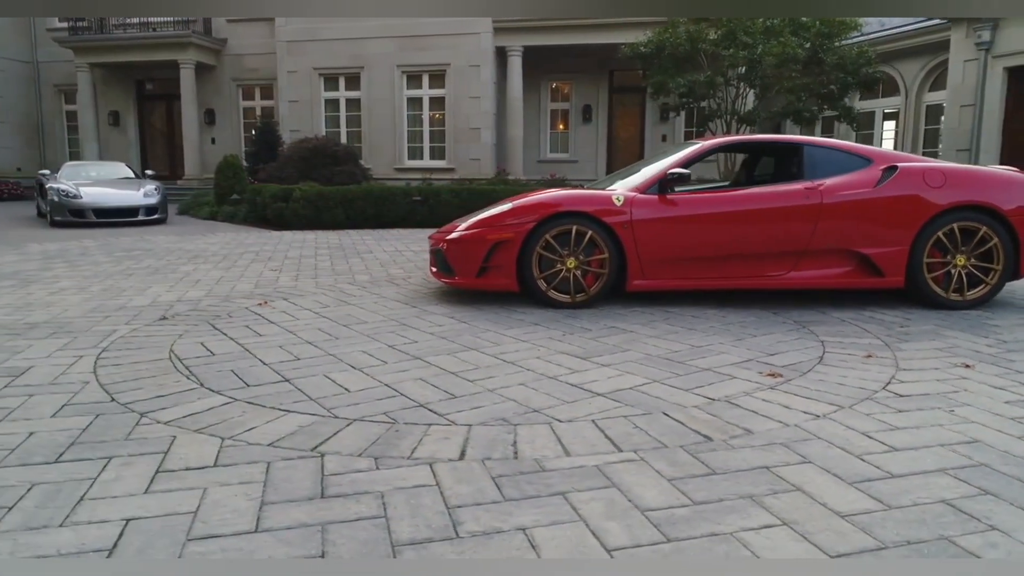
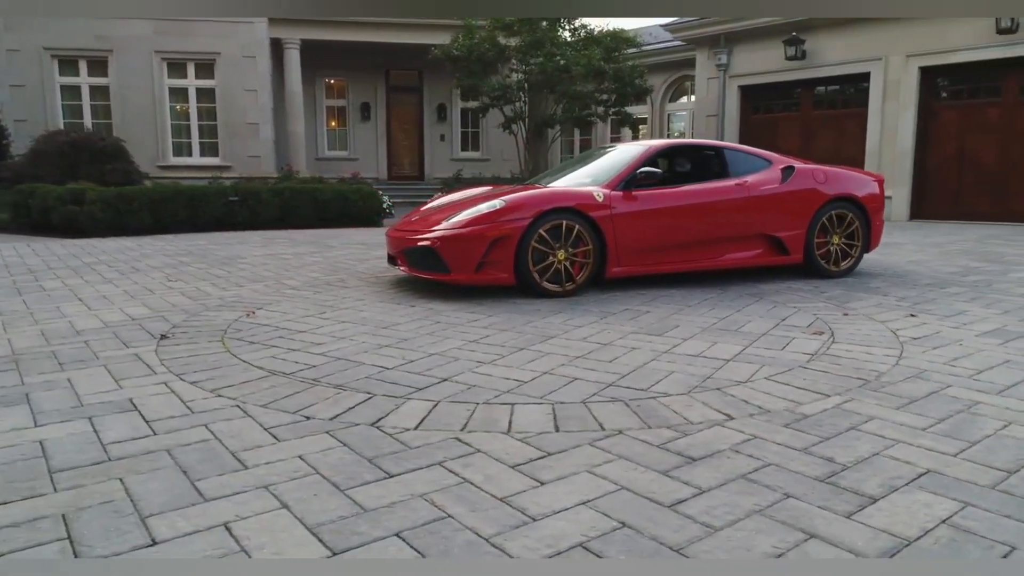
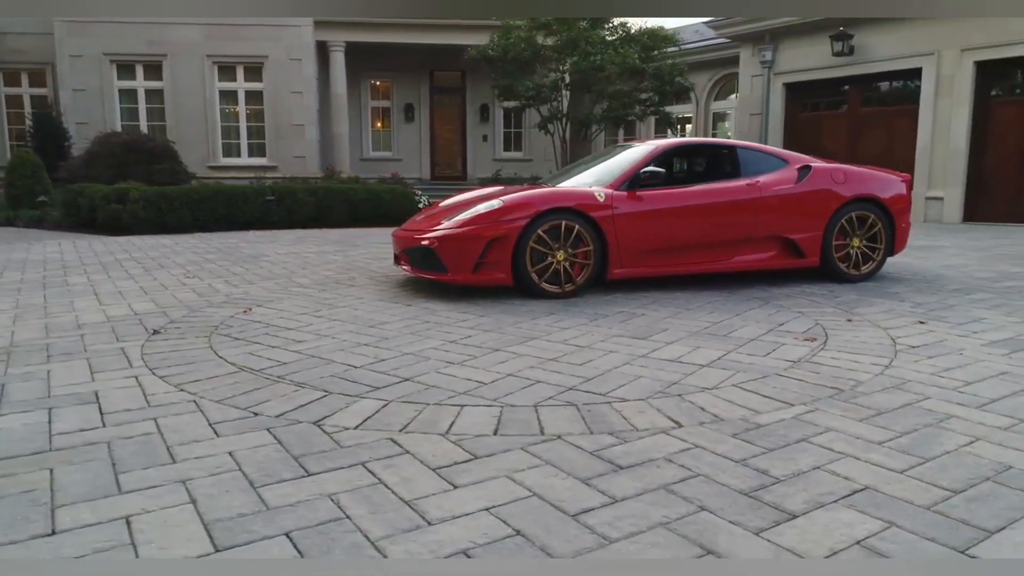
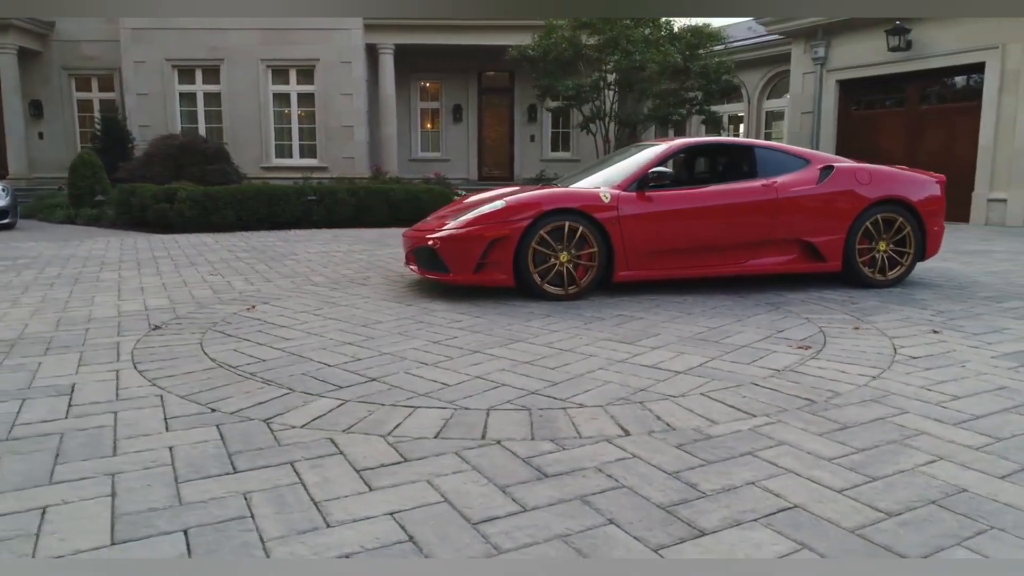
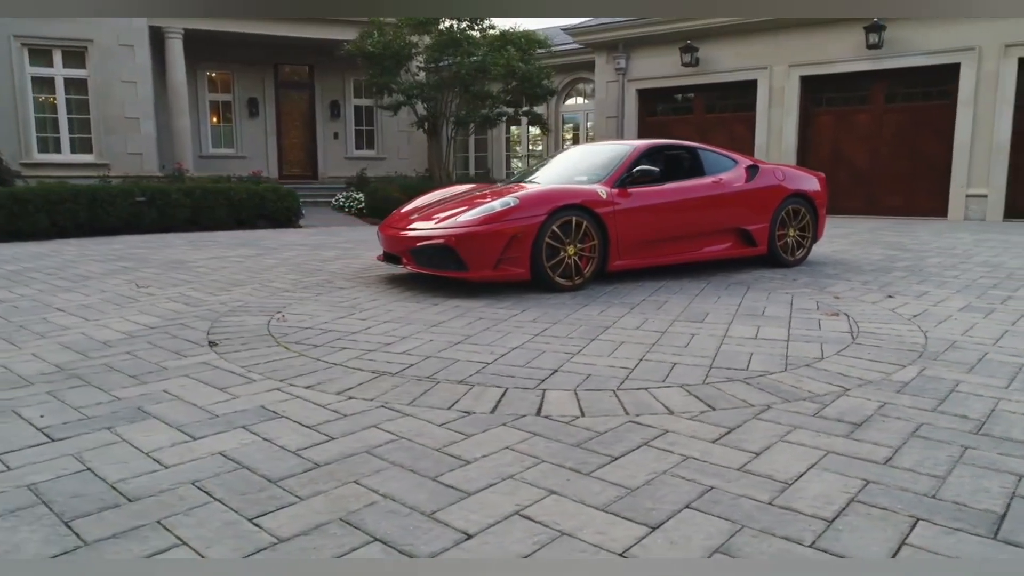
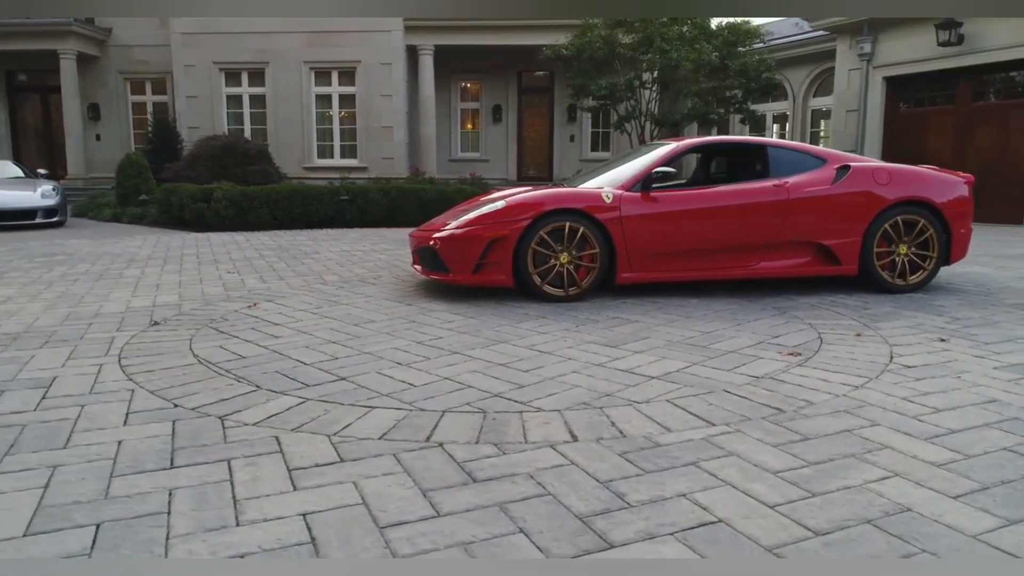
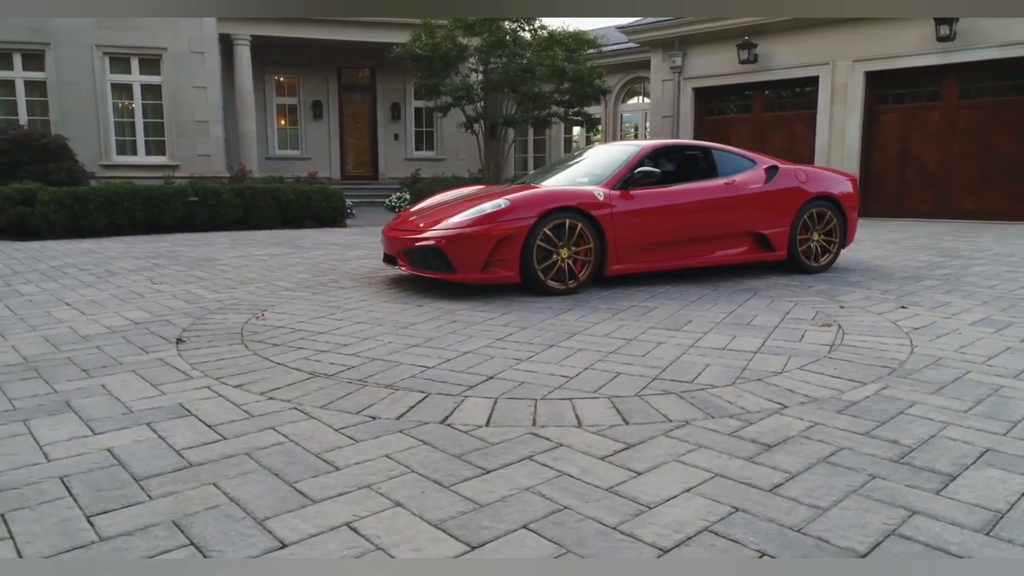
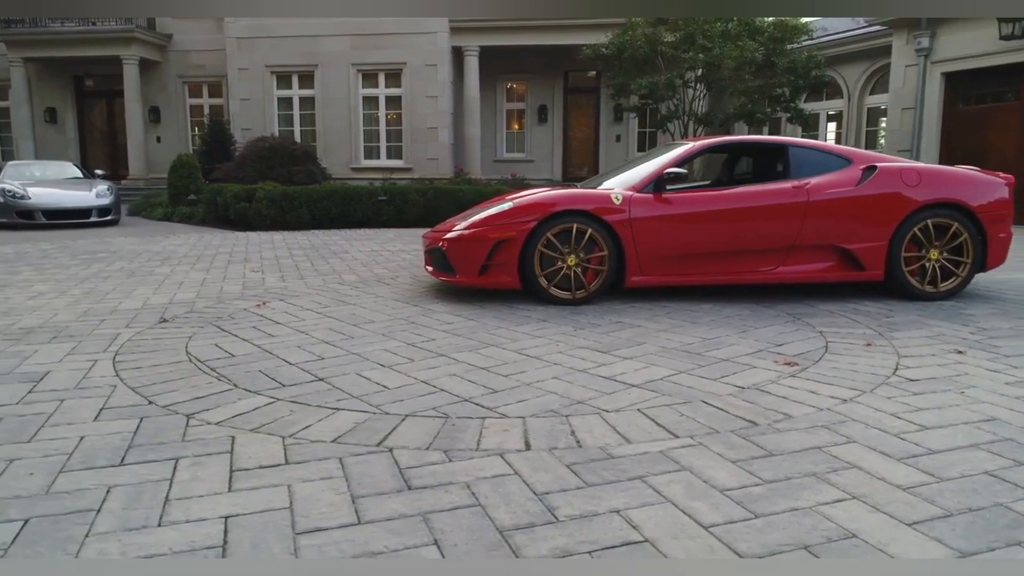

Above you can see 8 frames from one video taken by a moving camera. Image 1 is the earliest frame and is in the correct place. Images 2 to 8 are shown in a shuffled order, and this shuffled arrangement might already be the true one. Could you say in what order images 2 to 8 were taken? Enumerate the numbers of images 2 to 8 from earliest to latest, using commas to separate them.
8, 6, 4, 3, 2, 7, 5
